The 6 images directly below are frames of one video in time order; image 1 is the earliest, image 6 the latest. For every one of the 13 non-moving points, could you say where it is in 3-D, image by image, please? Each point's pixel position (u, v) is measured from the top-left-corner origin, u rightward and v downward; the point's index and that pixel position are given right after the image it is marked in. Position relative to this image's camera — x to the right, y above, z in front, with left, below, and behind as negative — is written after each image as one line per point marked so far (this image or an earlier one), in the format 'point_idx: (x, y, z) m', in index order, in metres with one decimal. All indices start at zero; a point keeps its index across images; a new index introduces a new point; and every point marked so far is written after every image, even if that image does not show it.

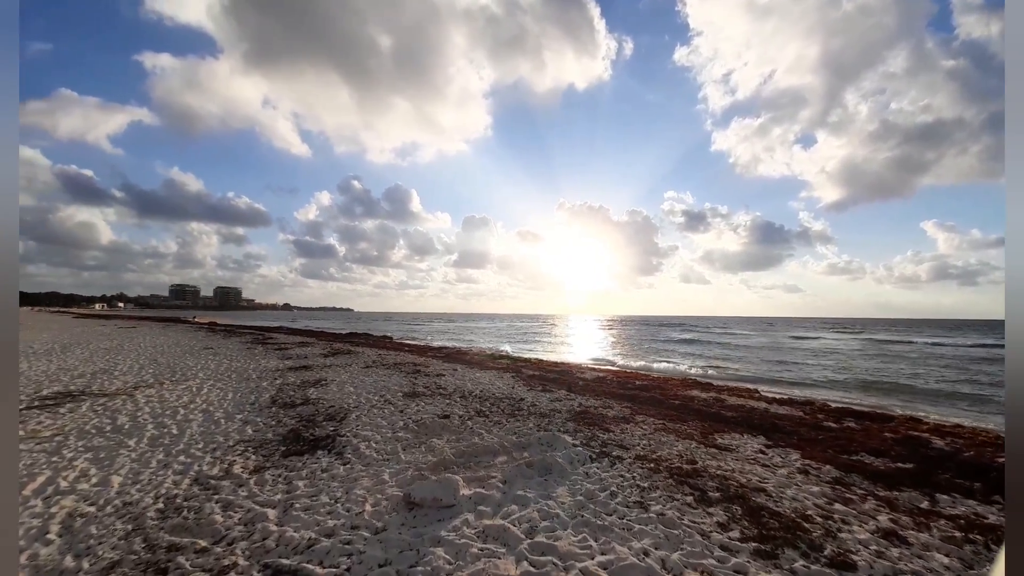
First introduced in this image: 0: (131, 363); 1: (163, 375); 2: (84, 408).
0: (-18.4, -3.6, +19.6) m
1: (-13.7, -3.4, +15.8) m
2: (-11.2, -3.2, +10.6) m
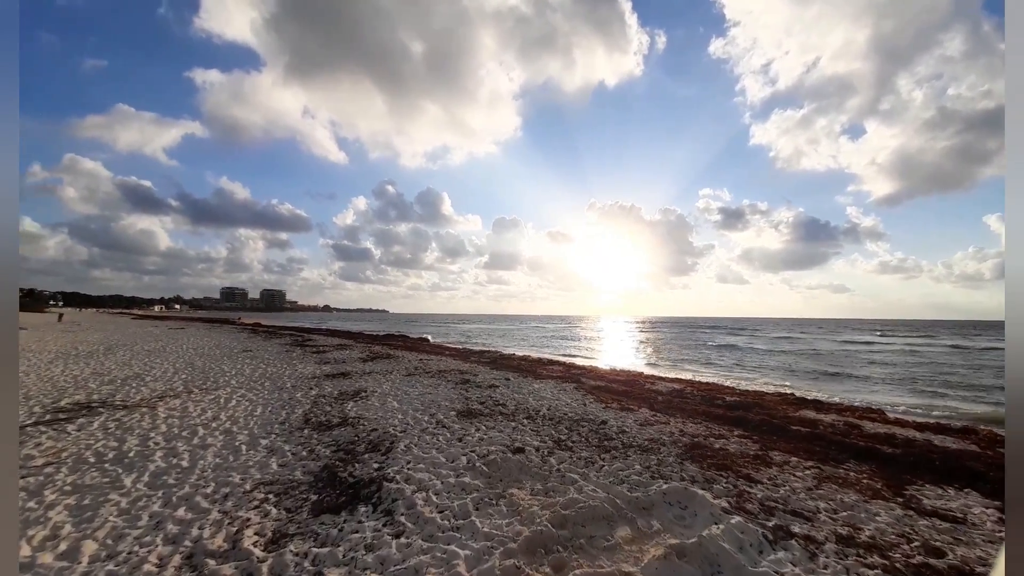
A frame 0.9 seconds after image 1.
0: (-15.9, -3.6, +18.7) m
1: (-11.5, -3.4, +14.5) m
2: (-9.4, -3.2, +9.2) m
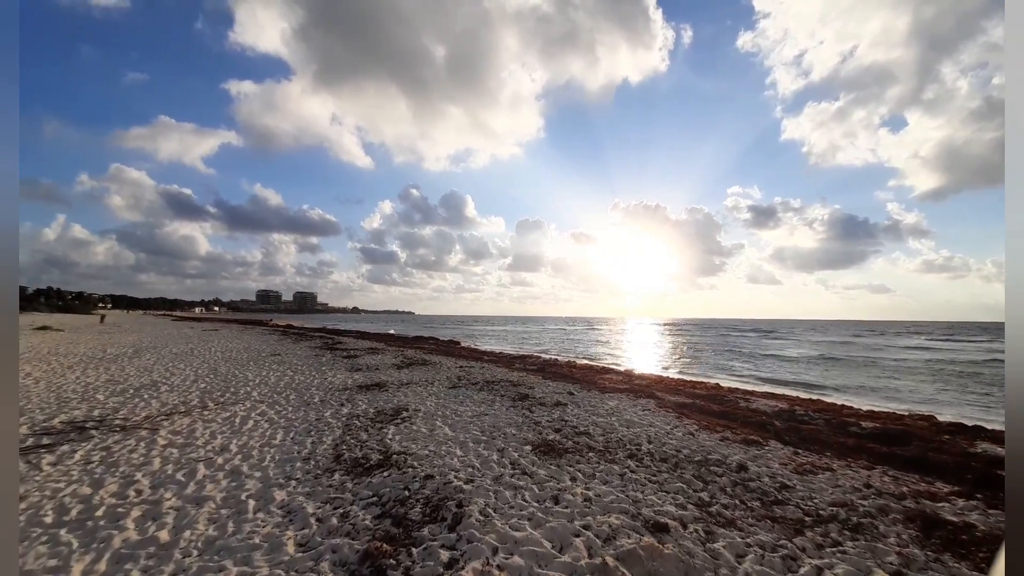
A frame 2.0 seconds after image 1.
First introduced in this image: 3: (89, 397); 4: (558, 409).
0: (-13.7, -3.6, +17.1) m
1: (-9.5, -3.3, +12.7) m
2: (-7.8, -3.1, +7.2) m
3: (-13.0, -3.4, +12.5) m
4: (+1.2, -3.1, +10.3) m
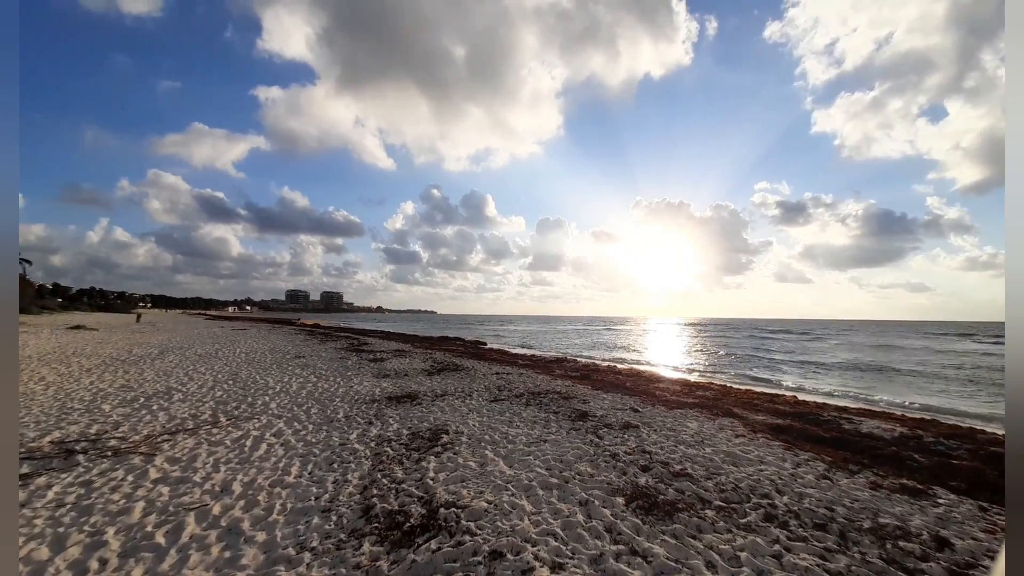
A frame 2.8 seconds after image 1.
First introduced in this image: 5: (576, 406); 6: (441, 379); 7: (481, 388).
0: (-12.0, -3.6, +15.9) m
1: (-8.1, -3.3, +11.3) m
2: (-6.6, -3.0, +5.8) m
3: (-11.6, -3.3, +11.3) m
4: (+2.4, -3.0, +8.3) m
5: (+1.7, -3.1, +10.8) m
6: (-2.6, -3.3, +14.9) m
7: (-1.0, -3.2, +12.9) m
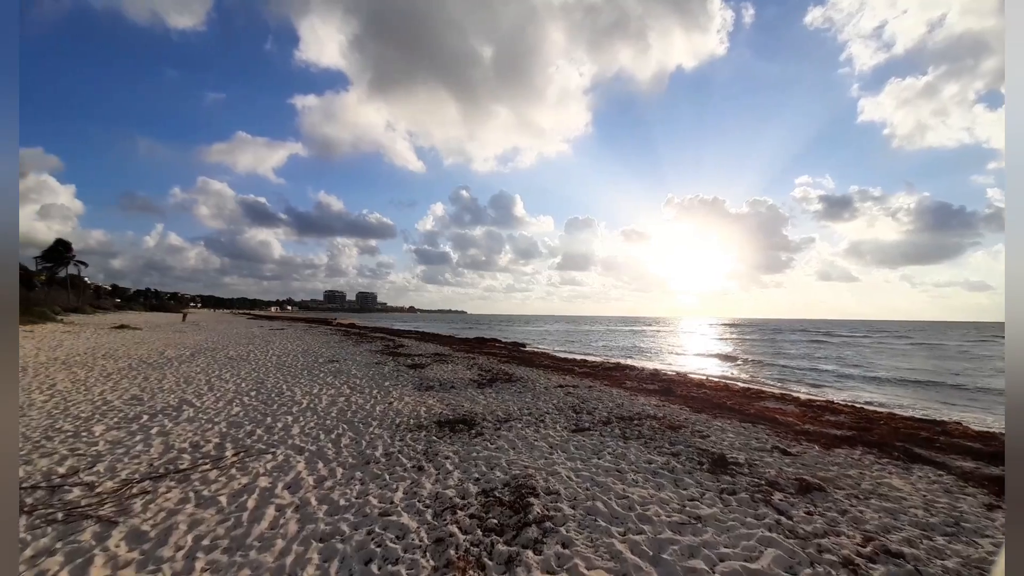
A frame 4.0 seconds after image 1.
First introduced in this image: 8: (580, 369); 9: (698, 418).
0: (-9.8, -3.4, +13.9) m
1: (-6.2, -3.2, +9.0) m
2: (-5.1, -2.9, +3.4) m
3: (-9.7, -3.2, +9.3) m
4: (+4.1, -2.8, +5.3) m
5: (+3.5, -3.0, +7.8) m
6: (-0.5, -3.2, +12.2) m
7: (+1.0, -3.0, +10.1) m
8: (+3.3, -3.9, +19.3) m
9: (+4.5, -3.1, +9.8) m
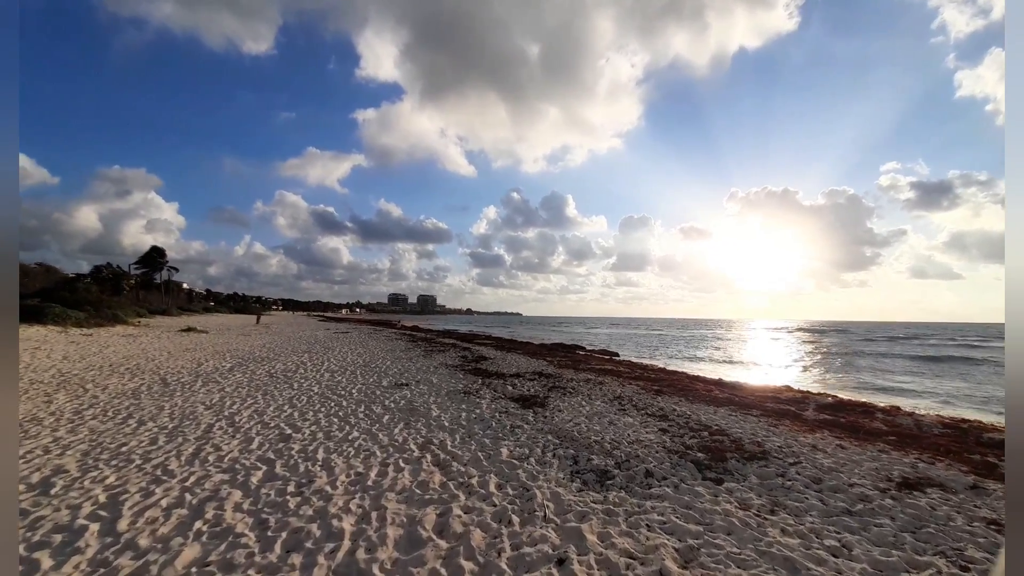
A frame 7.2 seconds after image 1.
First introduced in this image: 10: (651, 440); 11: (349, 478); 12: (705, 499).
0: (-5.5, -3.1, +7.6) m
1: (-2.6, -2.8, +2.3) m
2: (-2.3, -2.5, -3.4) m
3: (-6.1, -2.9, +3.1) m
4: (+7.1, -2.4, -2.7) m
5: (+6.9, -2.5, -0.2) m
6: (+3.5, -2.8, +4.7) m
7: (+4.7, -2.6, +2.5) m
8: (+8.2, -3.4, +11.2) m
9: (+8.1, -2.7, +1.7) m
10: (+2.7, -3.0, +8.1) m
11: (-2.6, -3.0, +6.6) m
12: (+2.7, -2.9, +5.7) m
